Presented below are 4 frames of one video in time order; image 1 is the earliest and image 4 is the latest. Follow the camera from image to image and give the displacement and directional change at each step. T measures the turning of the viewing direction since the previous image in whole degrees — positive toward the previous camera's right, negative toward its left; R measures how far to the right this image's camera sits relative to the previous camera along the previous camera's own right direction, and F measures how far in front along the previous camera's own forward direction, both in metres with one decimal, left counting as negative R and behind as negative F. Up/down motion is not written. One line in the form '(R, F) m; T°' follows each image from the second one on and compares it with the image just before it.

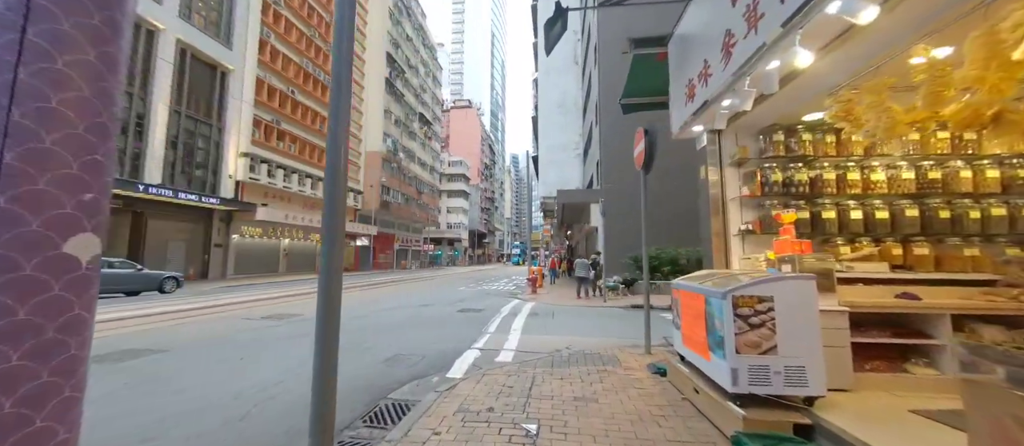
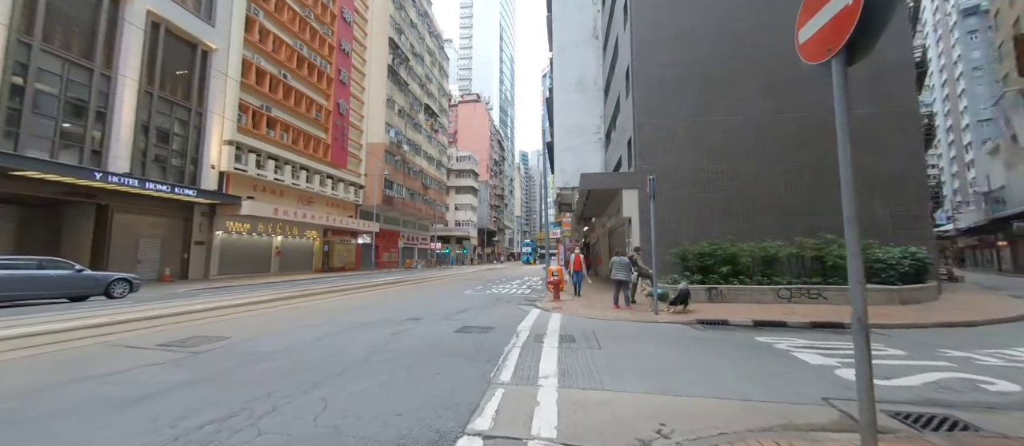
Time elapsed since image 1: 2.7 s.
(-0.3, +3.4) m; -2°
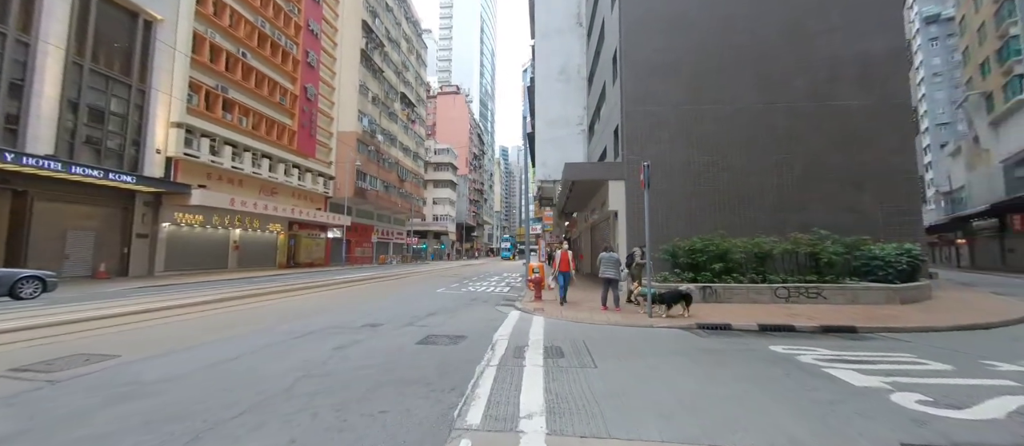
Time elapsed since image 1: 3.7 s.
(+0.1, +1.3) m; +3°
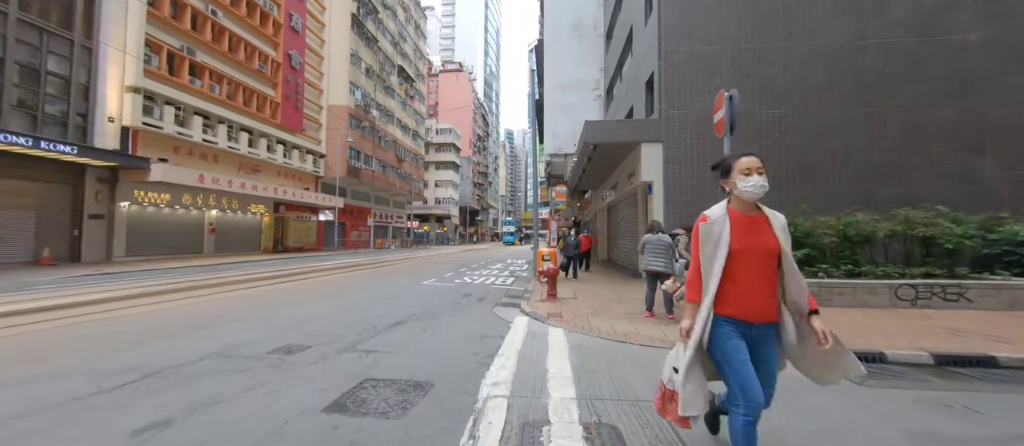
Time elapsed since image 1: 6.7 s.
(0.0, +3.2) m; -1°
